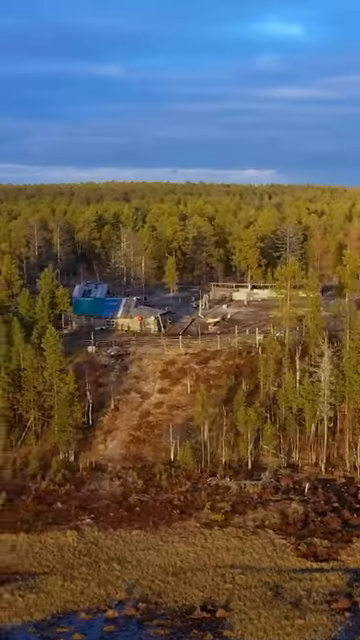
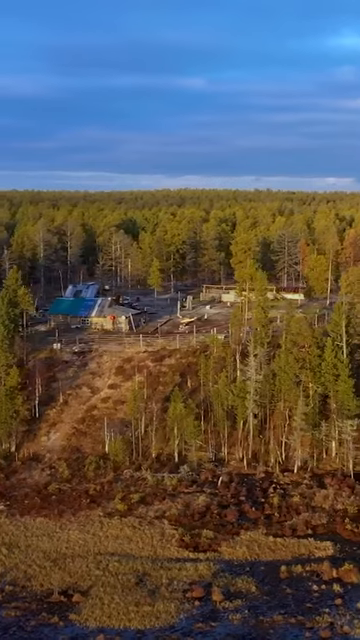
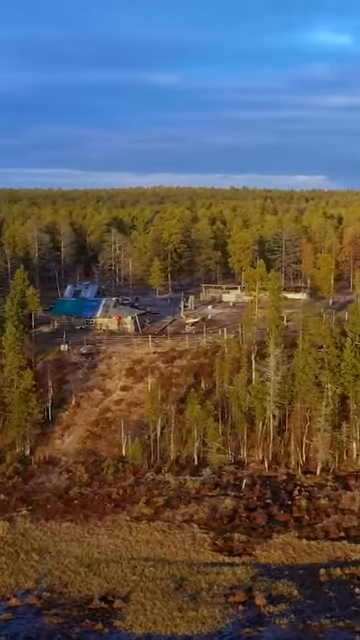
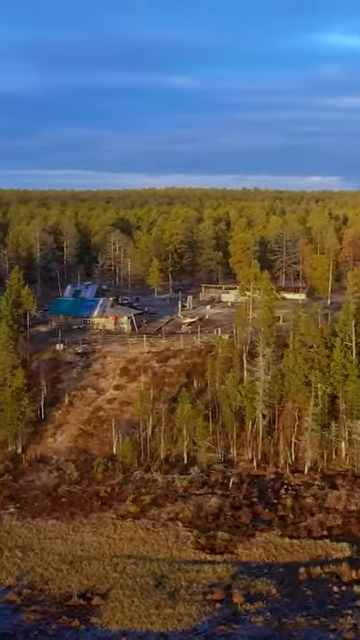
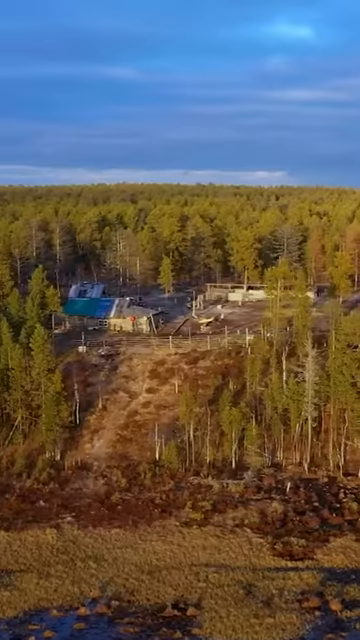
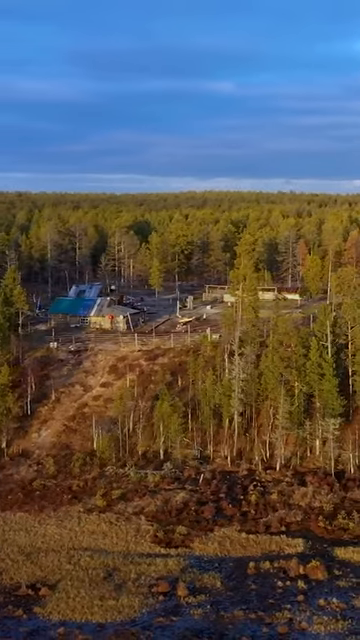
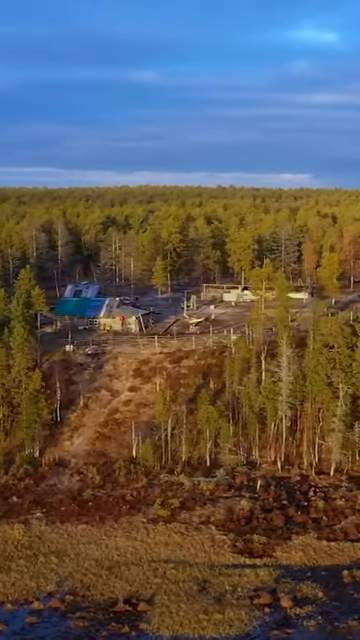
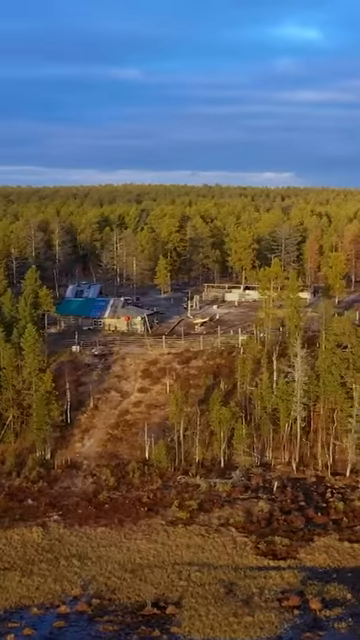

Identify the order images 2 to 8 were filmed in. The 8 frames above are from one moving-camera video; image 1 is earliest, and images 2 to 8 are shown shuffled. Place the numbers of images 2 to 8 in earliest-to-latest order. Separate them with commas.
5, 8, 7, 3, 4, 2, 6
